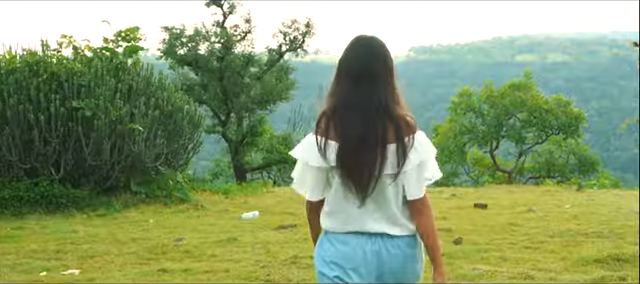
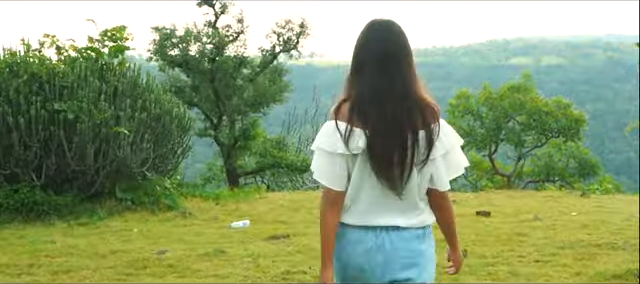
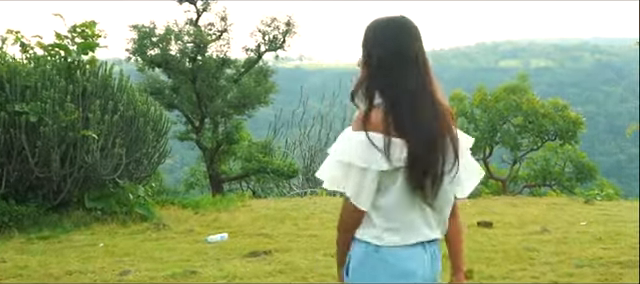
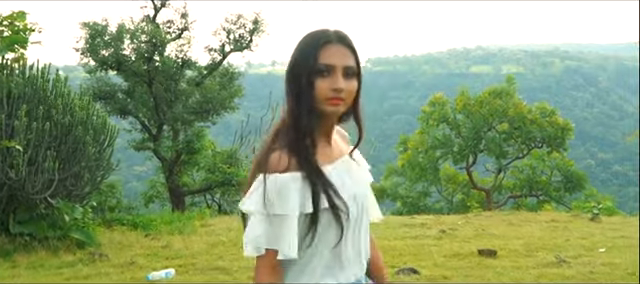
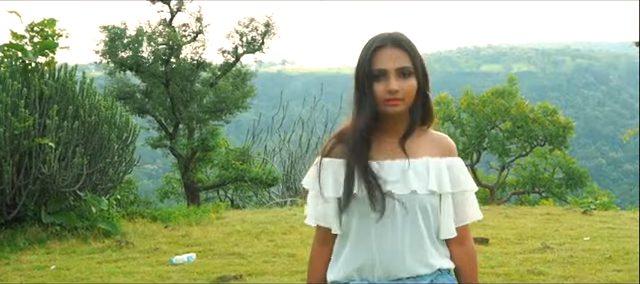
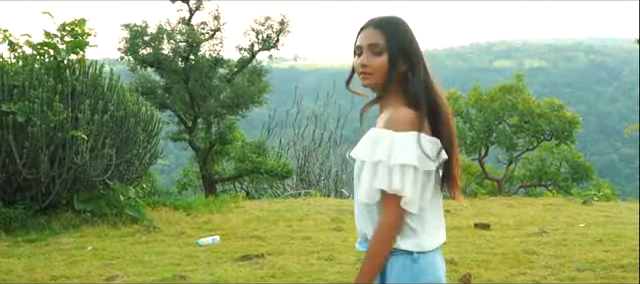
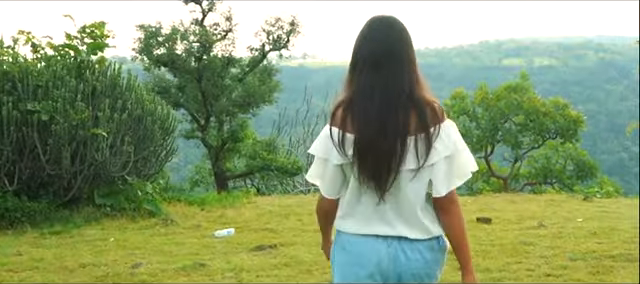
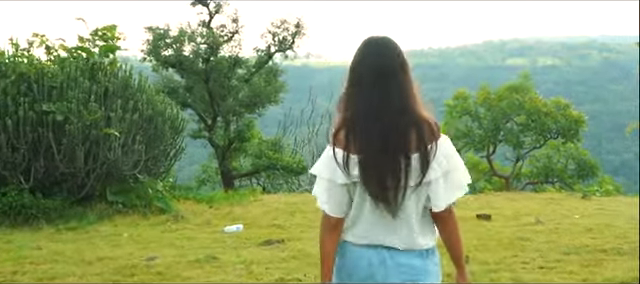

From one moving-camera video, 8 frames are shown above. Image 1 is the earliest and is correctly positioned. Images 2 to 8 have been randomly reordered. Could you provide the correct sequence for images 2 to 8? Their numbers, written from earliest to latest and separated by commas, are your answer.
2, 8, 7, 3, 6, 5, 4
